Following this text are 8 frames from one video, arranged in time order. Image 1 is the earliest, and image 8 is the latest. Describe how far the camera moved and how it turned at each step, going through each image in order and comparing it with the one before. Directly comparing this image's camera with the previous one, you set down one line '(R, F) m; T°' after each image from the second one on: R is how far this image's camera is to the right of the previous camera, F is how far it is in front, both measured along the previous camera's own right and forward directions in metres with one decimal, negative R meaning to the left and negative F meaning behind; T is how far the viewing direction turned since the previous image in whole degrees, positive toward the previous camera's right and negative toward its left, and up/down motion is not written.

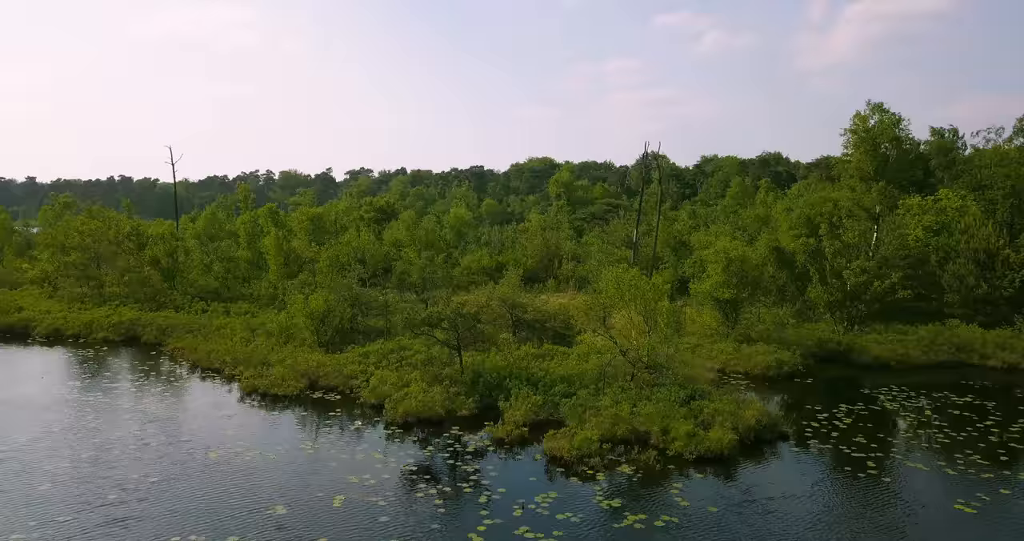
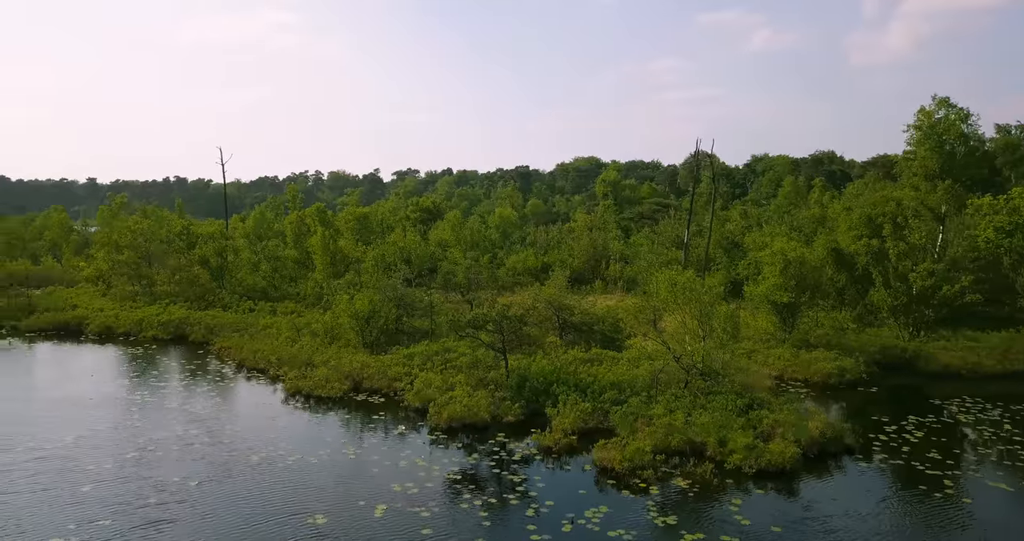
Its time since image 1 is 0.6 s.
(-0.1, +0.6) m; -3°
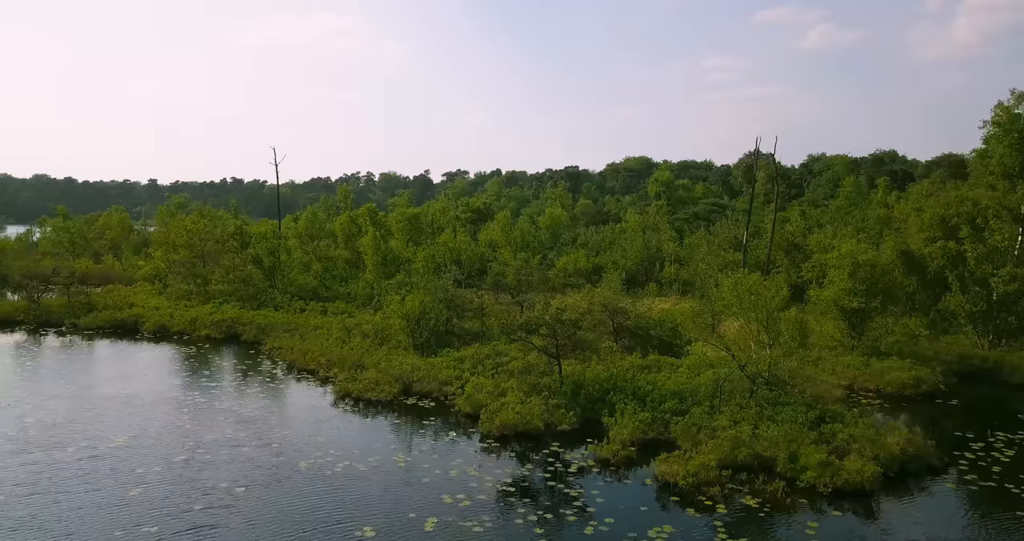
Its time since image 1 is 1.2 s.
(-0.2, +0.7) m; -4°
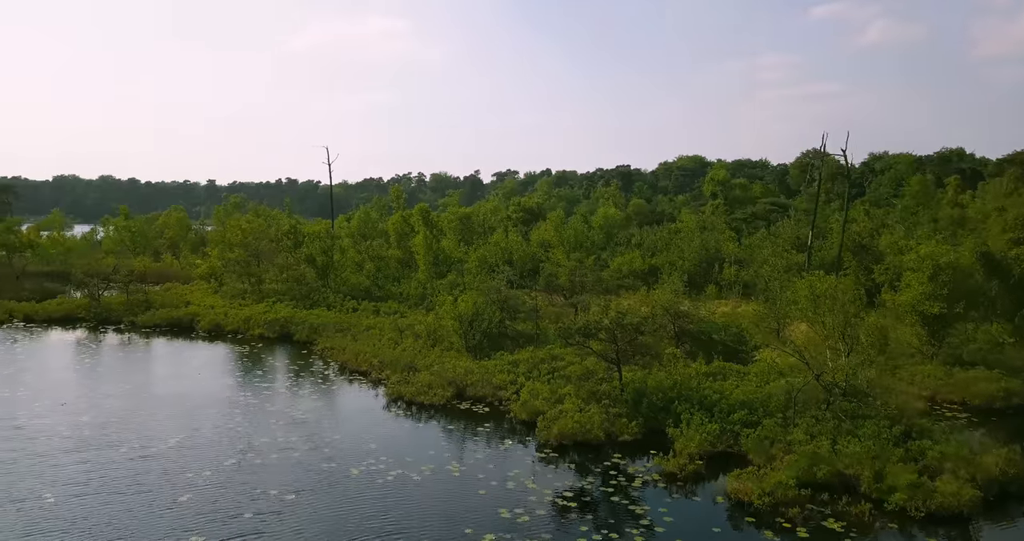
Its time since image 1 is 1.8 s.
(-0.2, +0.7) m; -4°
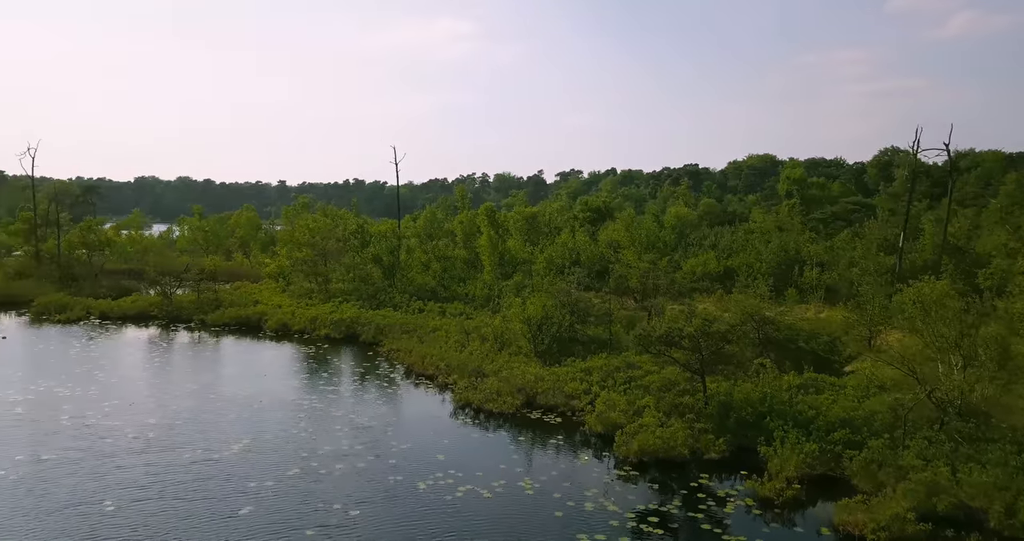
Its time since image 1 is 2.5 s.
(-0.3, +1.0) m; -5°
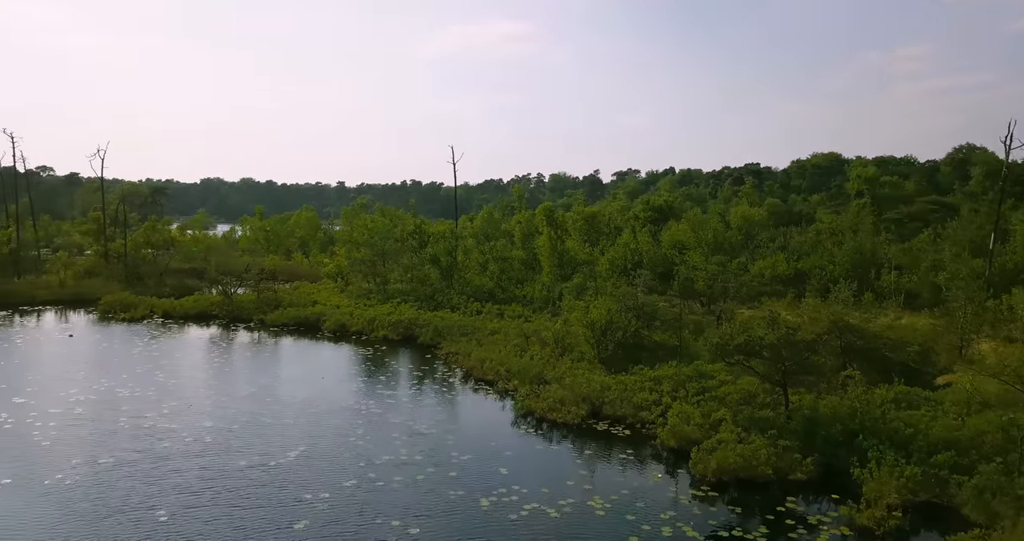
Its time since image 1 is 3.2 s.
(-0.2, +0.9) m; -4°
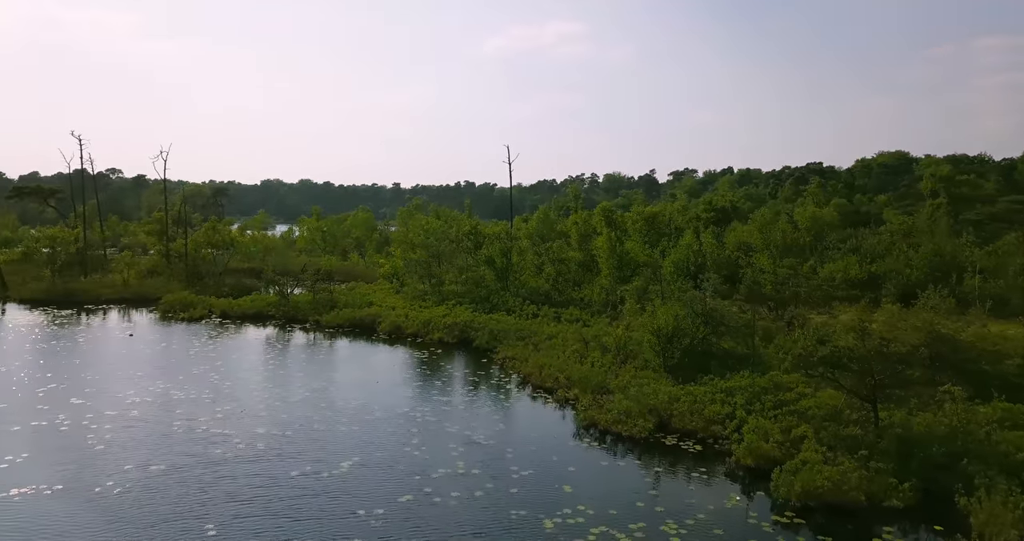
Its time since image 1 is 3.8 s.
(-0.2, +0.8) m; -4°
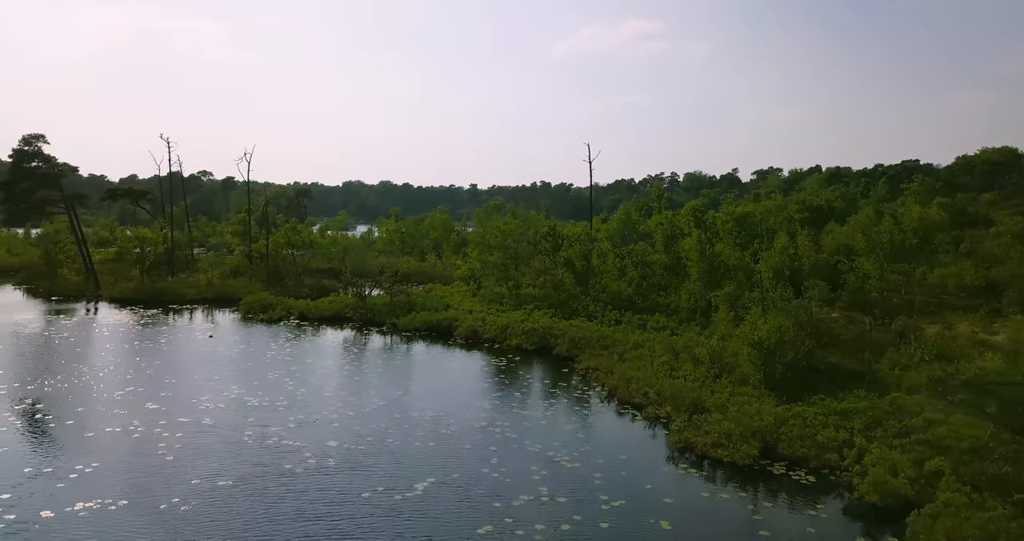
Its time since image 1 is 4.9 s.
(-0.2, +1.3) m; -6°
